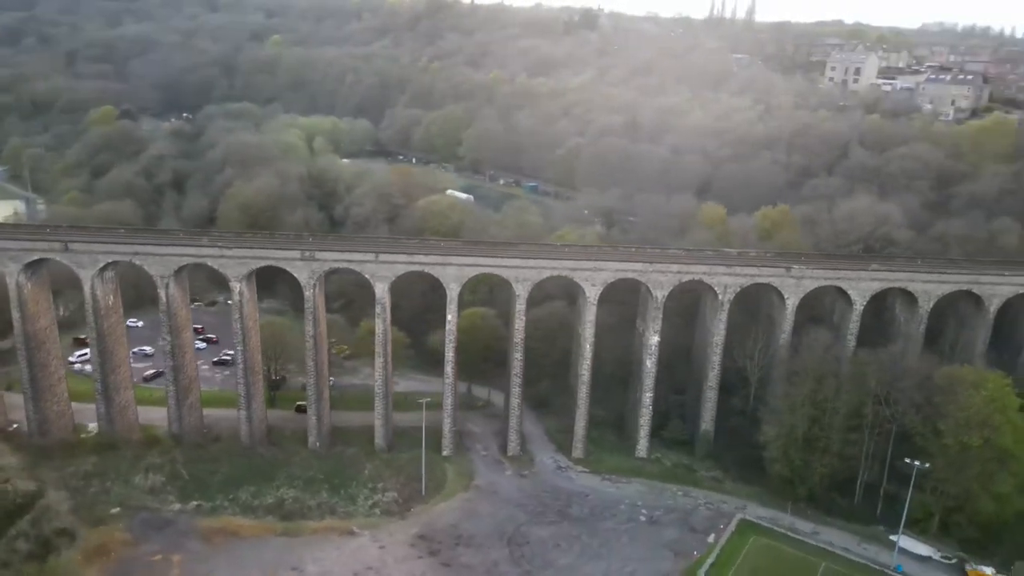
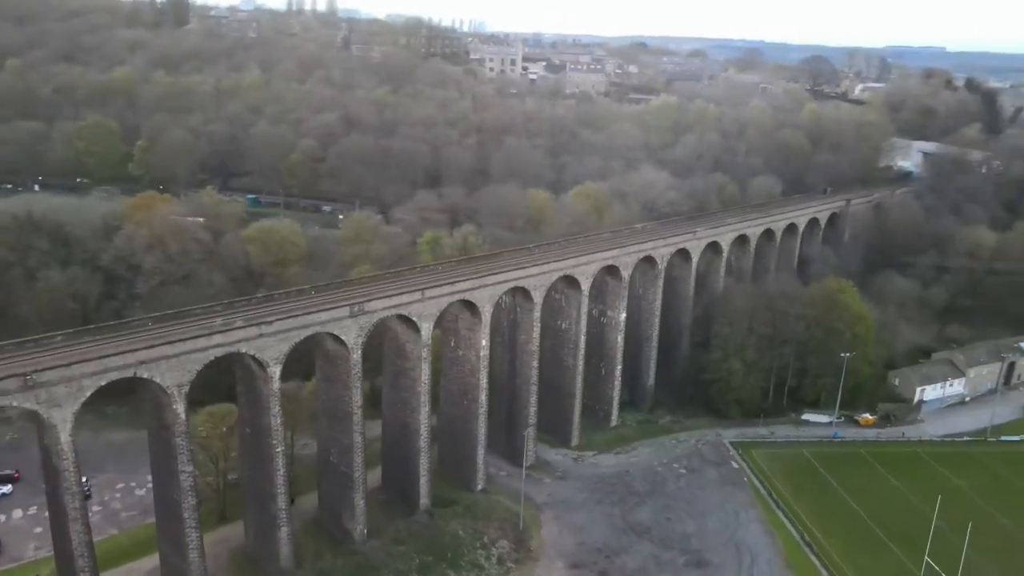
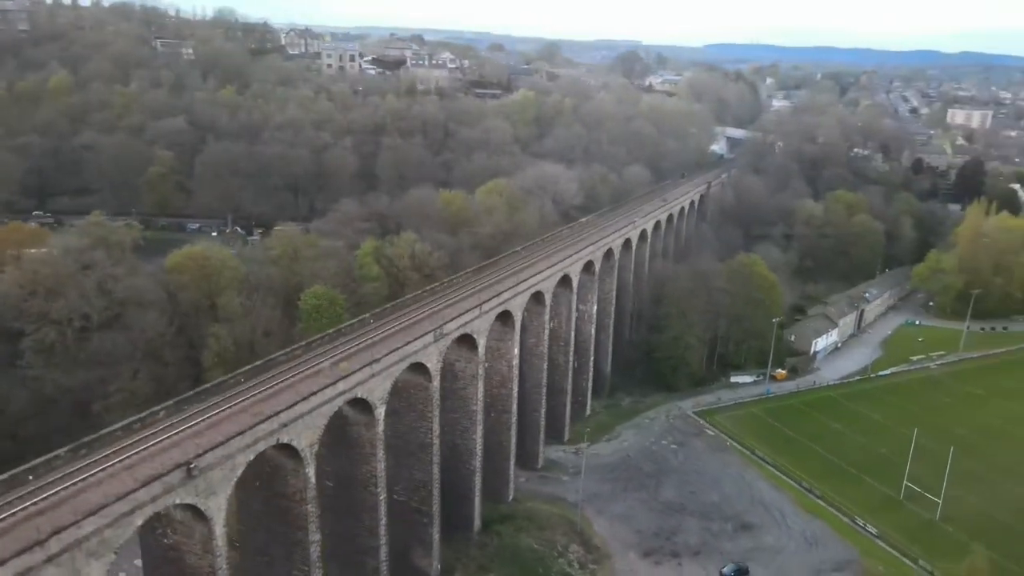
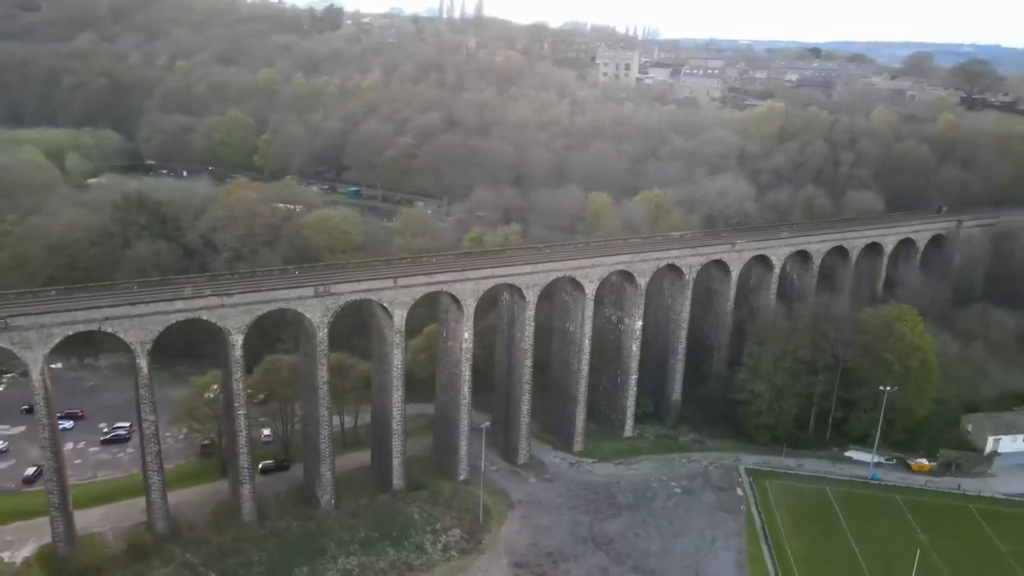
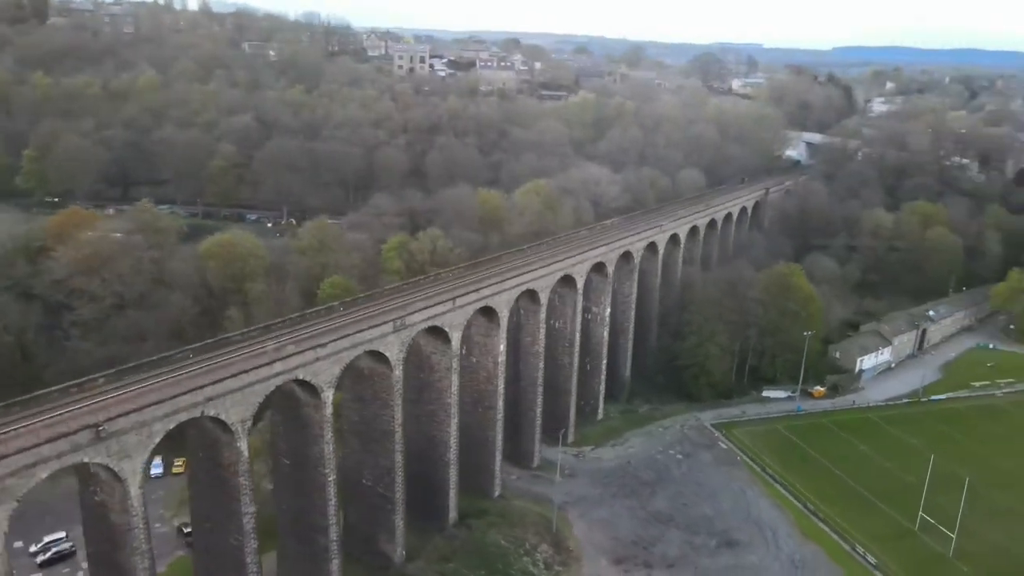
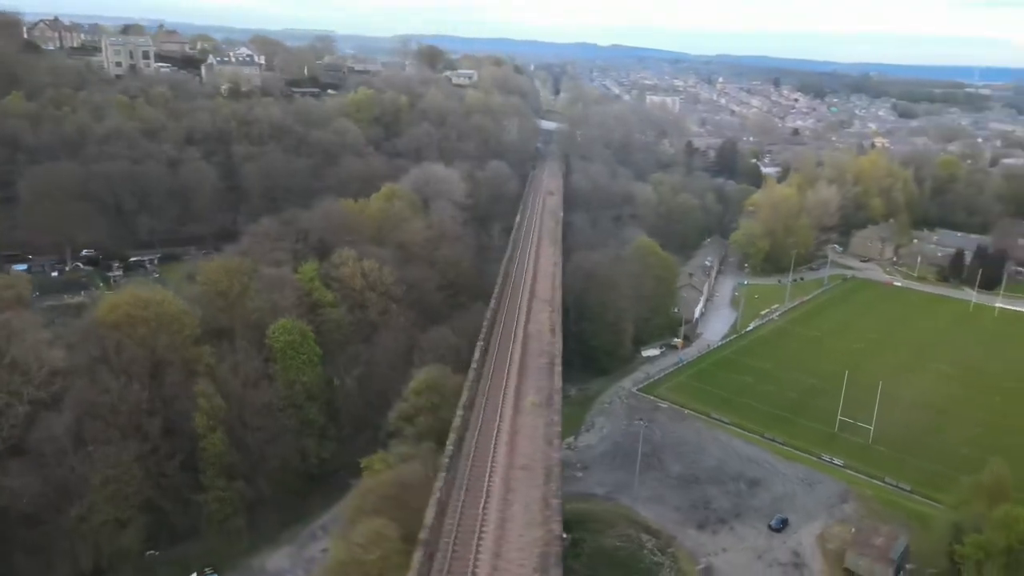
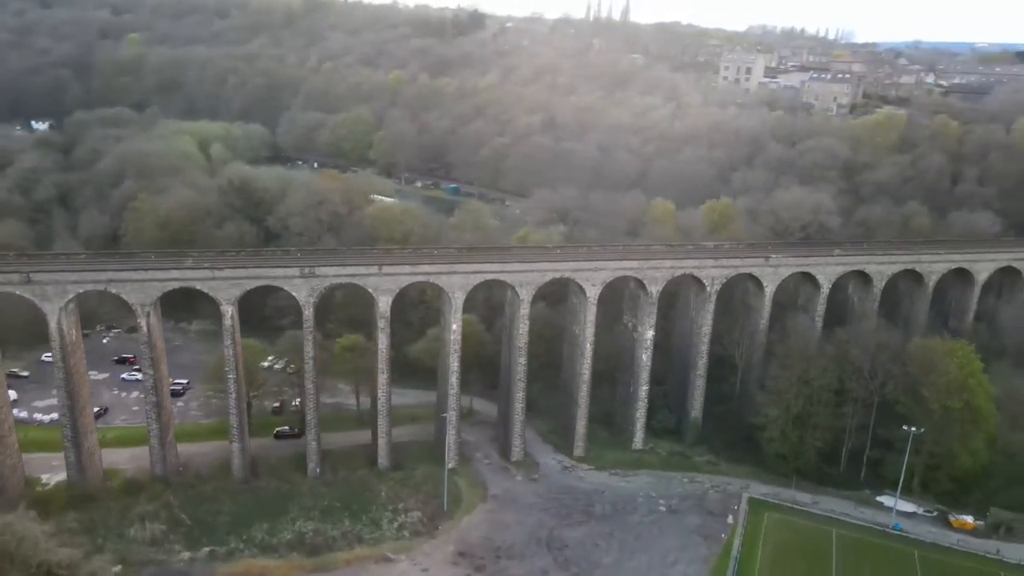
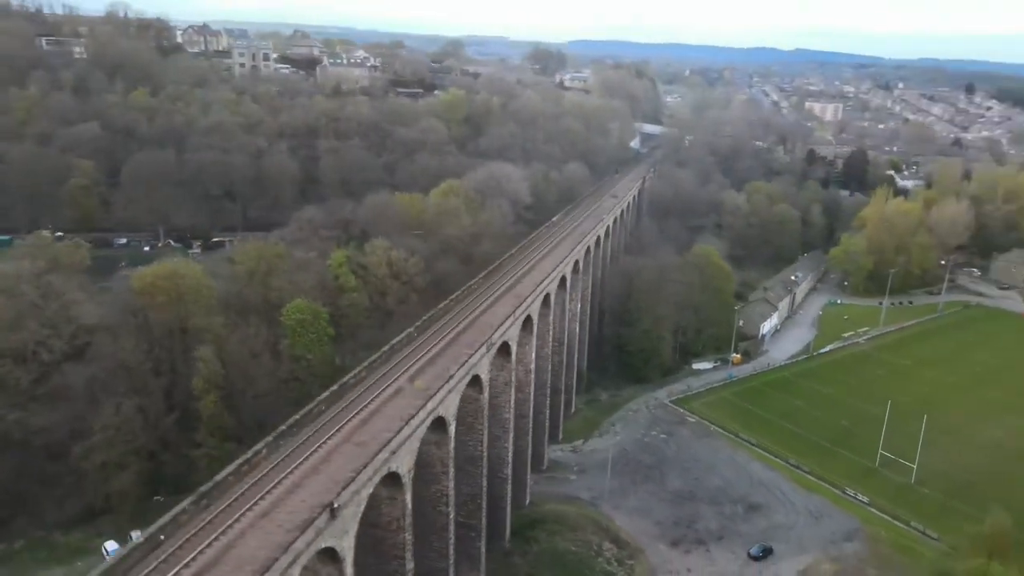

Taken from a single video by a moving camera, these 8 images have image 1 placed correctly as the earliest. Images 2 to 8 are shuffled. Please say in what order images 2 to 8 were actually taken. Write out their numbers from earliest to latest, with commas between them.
7, 4, 2, 5, 3, 8, 6
